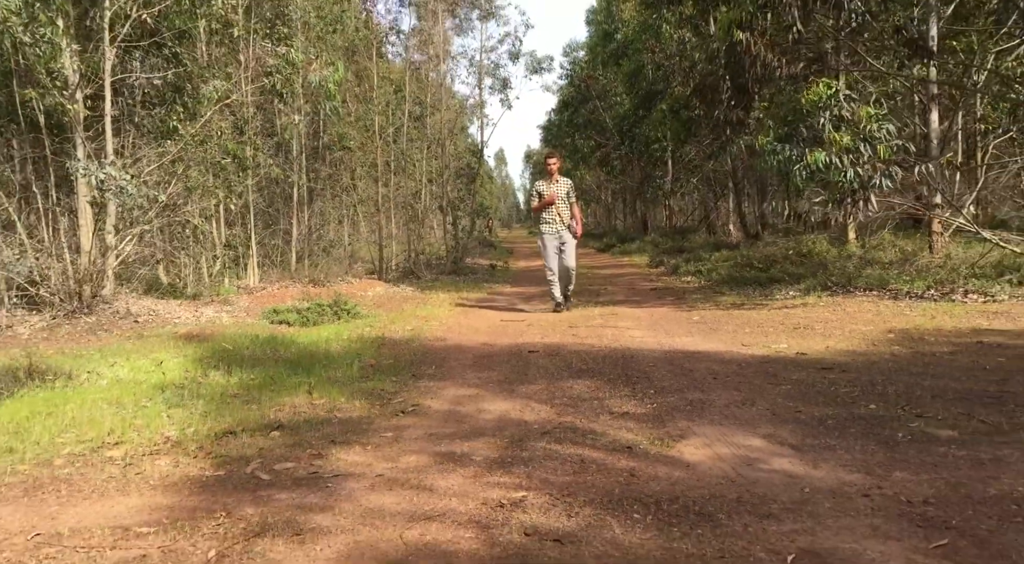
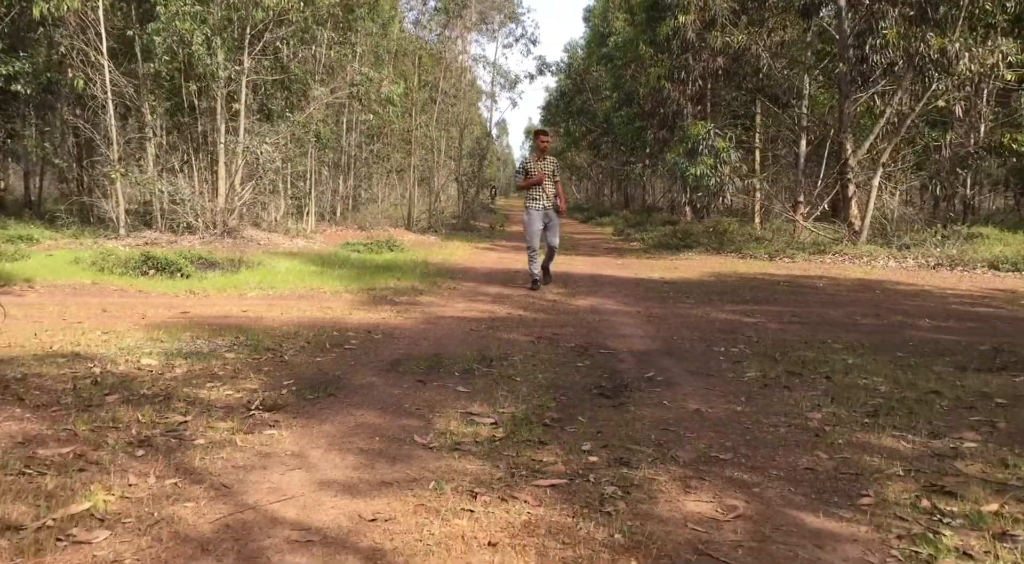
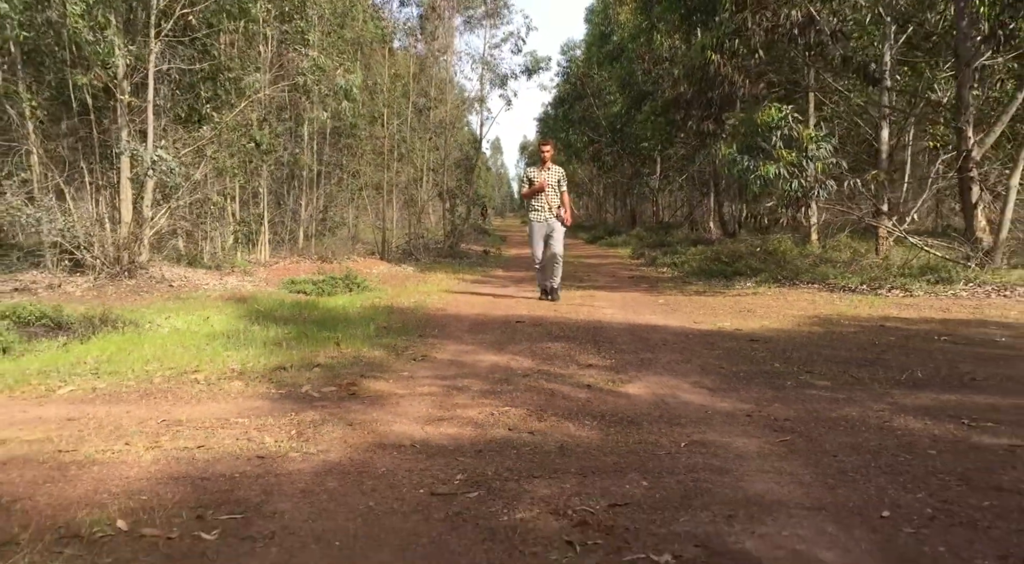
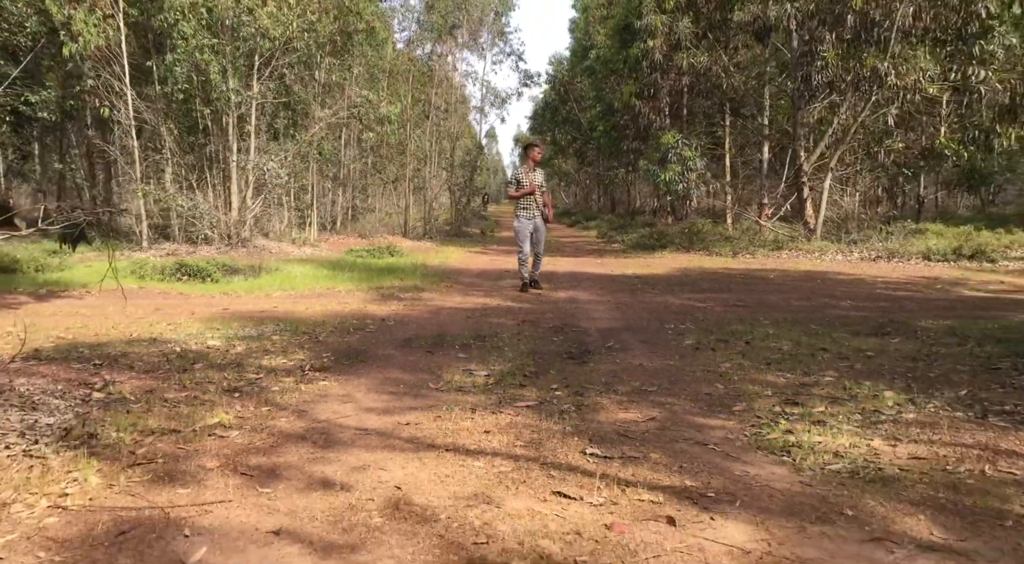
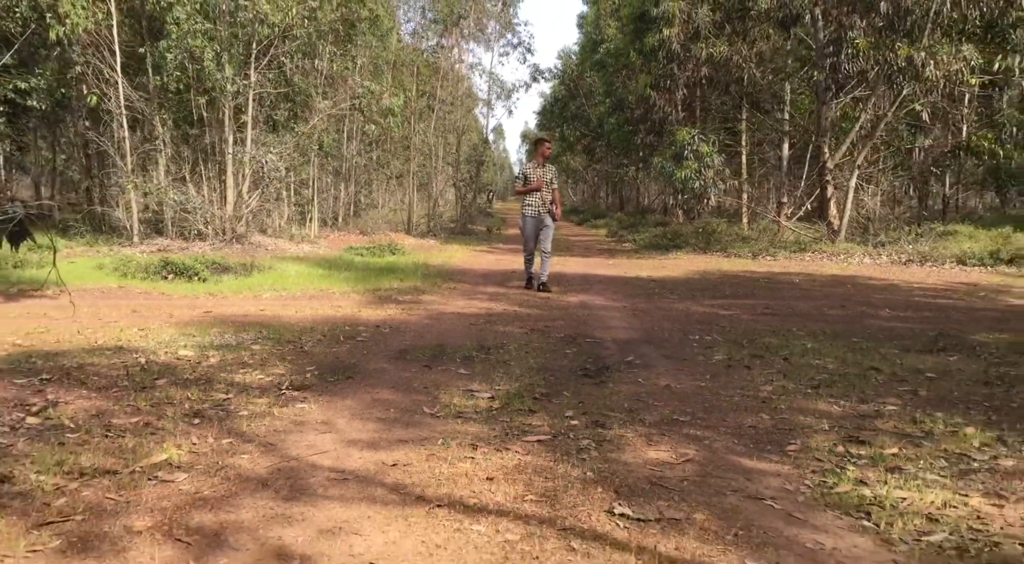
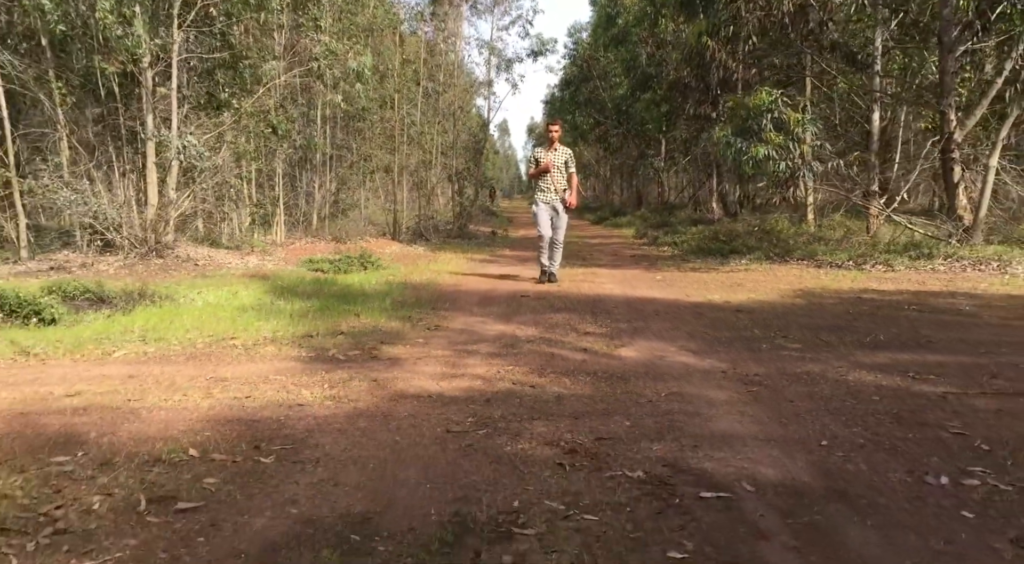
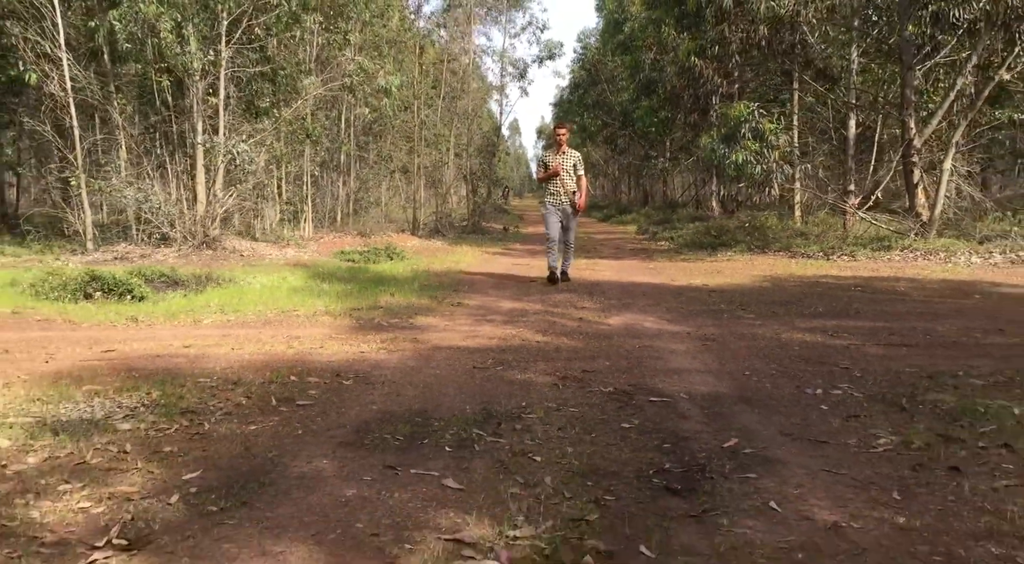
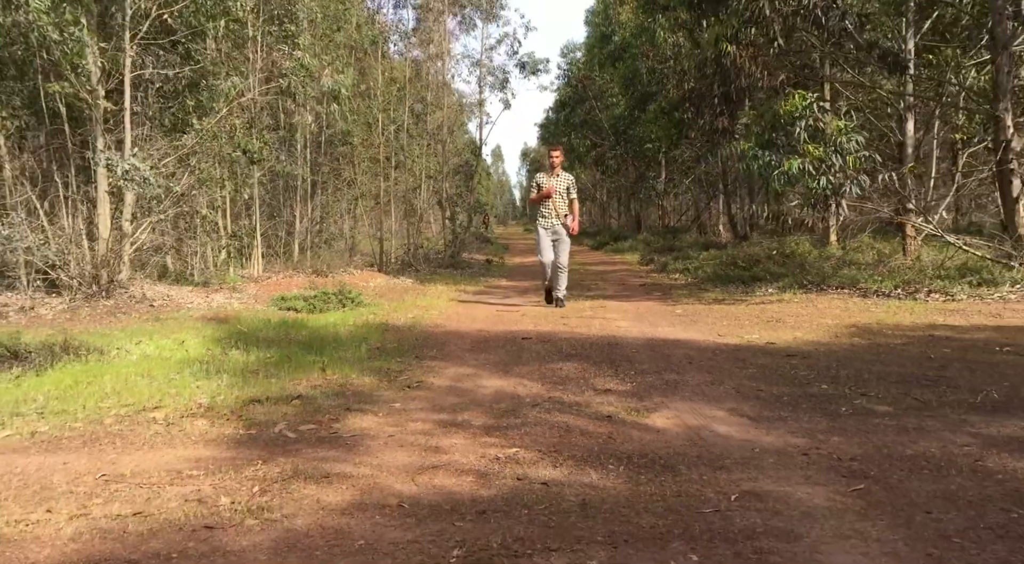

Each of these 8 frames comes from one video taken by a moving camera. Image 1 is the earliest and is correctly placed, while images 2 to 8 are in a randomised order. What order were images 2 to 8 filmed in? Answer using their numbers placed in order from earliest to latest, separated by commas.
8, 3, 6, 7, 2, 5, 4
